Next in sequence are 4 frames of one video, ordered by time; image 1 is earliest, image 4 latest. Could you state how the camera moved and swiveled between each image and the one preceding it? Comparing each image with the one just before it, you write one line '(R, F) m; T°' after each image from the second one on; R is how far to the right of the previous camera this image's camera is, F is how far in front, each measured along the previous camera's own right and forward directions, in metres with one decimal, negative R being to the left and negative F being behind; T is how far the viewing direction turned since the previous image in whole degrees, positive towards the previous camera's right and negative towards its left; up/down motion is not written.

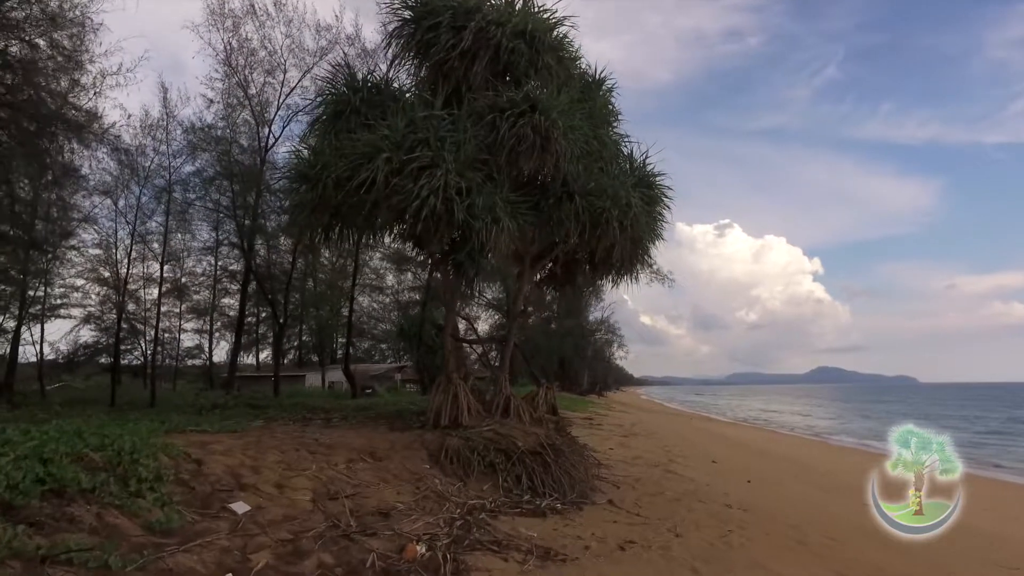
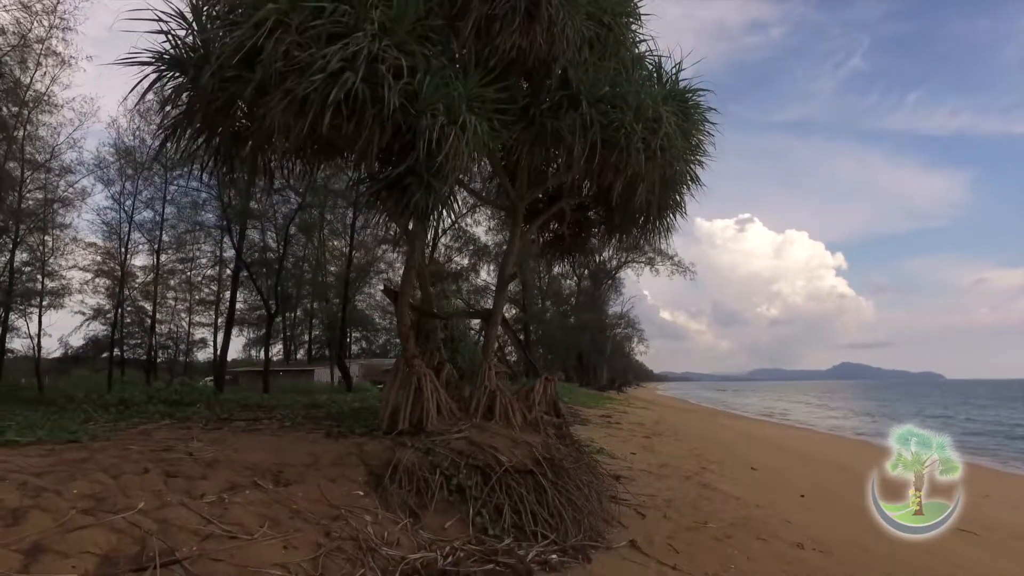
(+0.3, +2.4) m; -2°
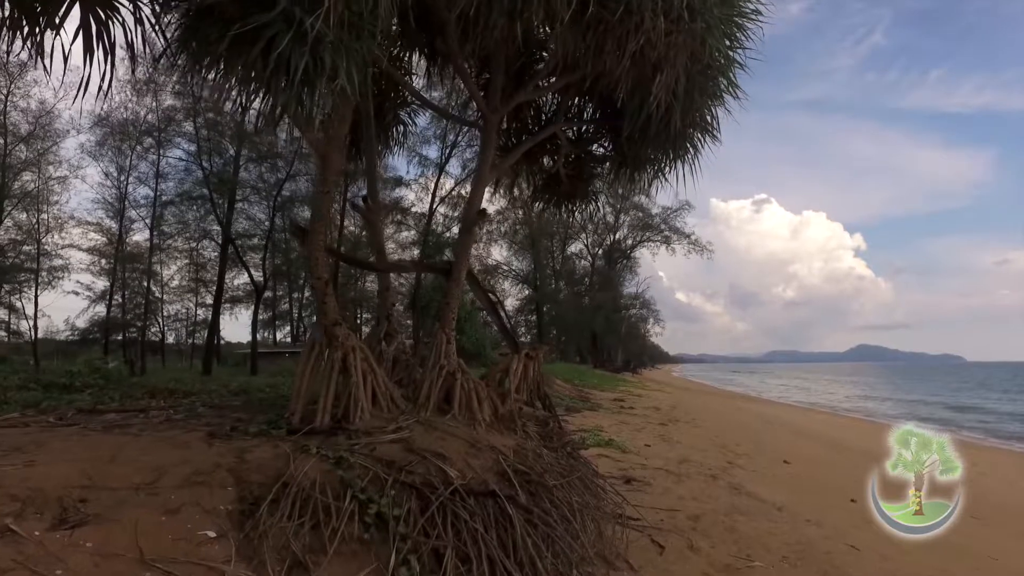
(+0.4, +1.9) m; -1°
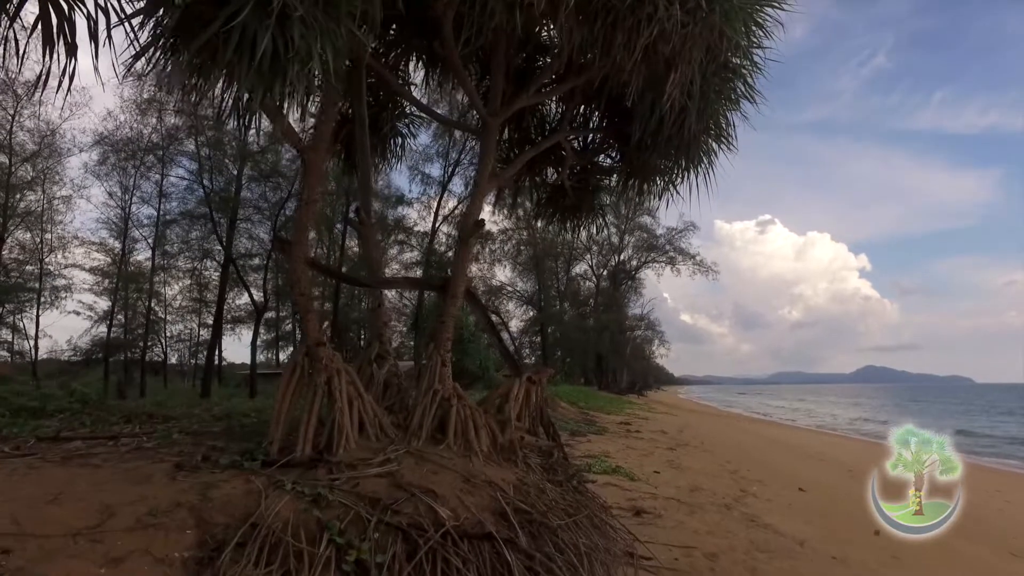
(0.0, +0.4) m; 0°
